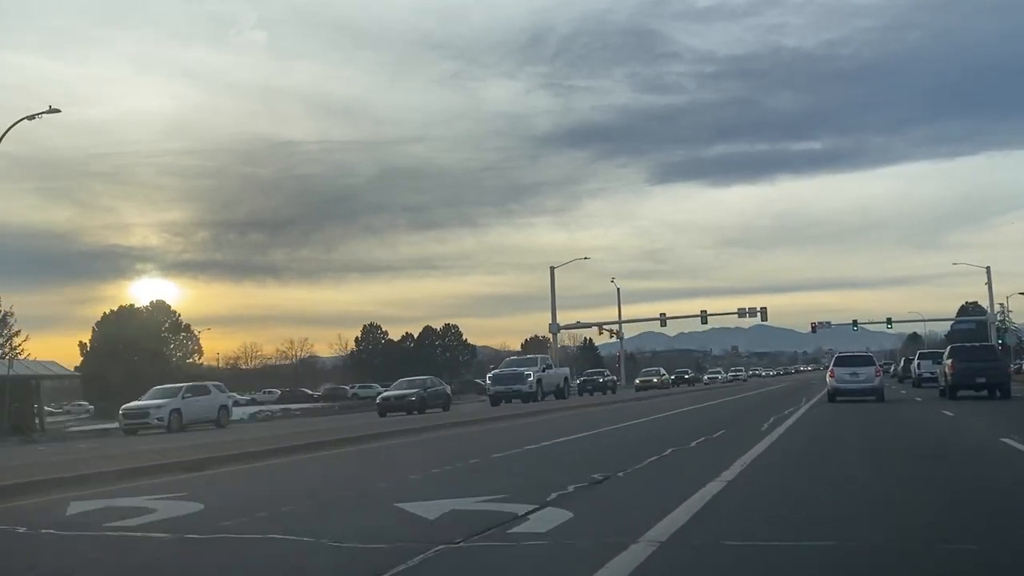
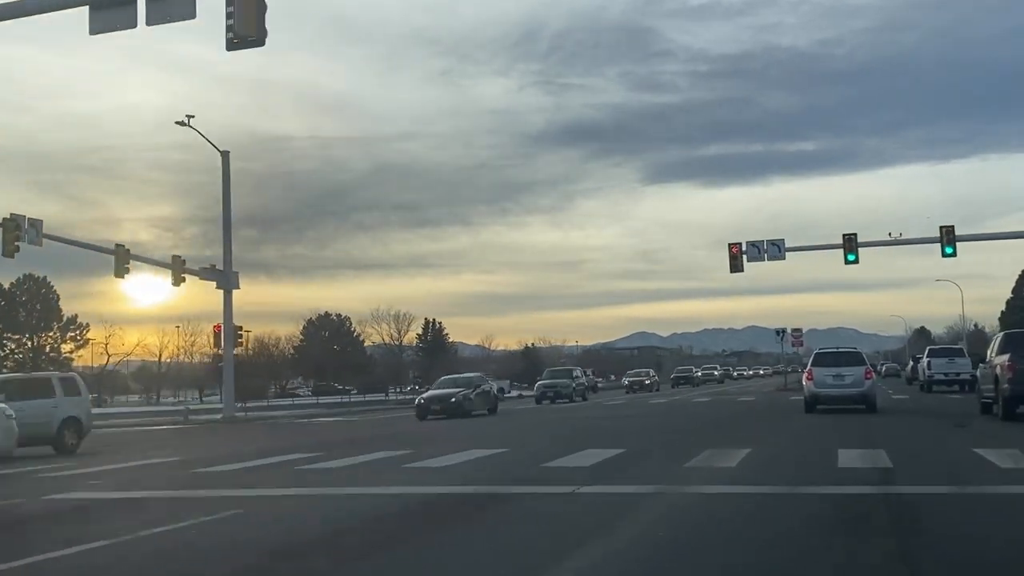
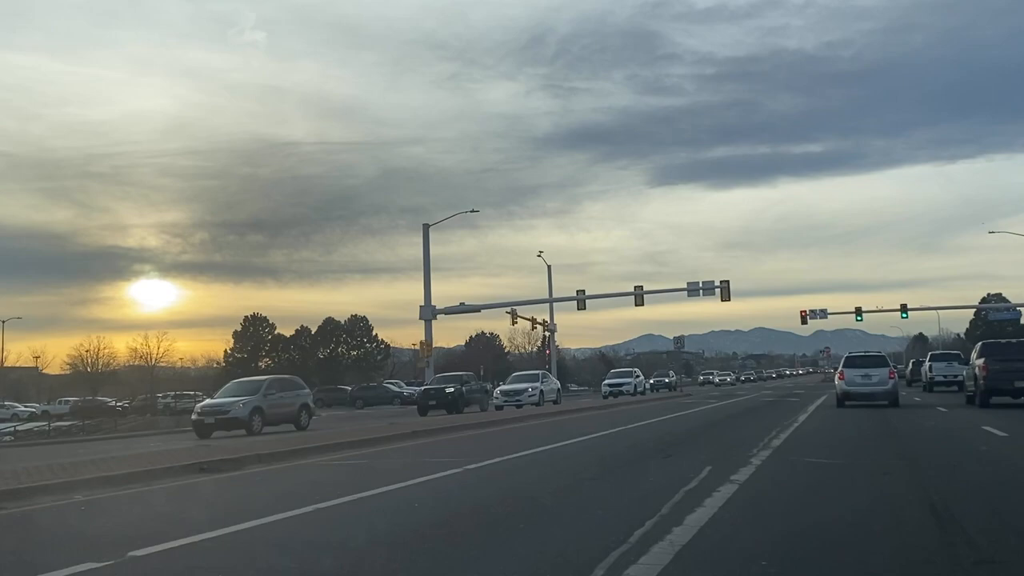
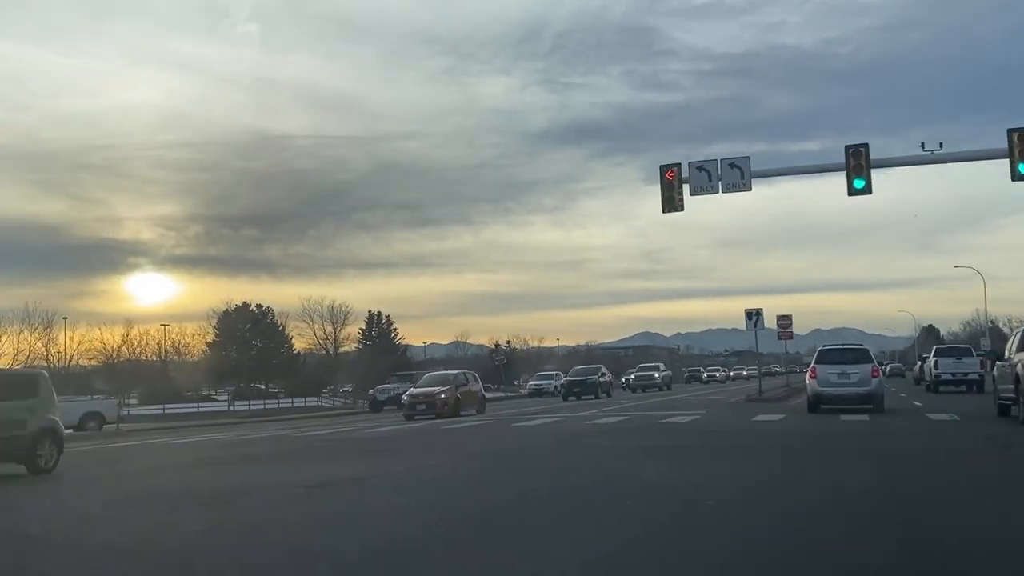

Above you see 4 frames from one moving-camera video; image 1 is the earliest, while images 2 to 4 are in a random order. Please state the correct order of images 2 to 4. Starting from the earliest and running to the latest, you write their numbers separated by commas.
3, 2, 4
